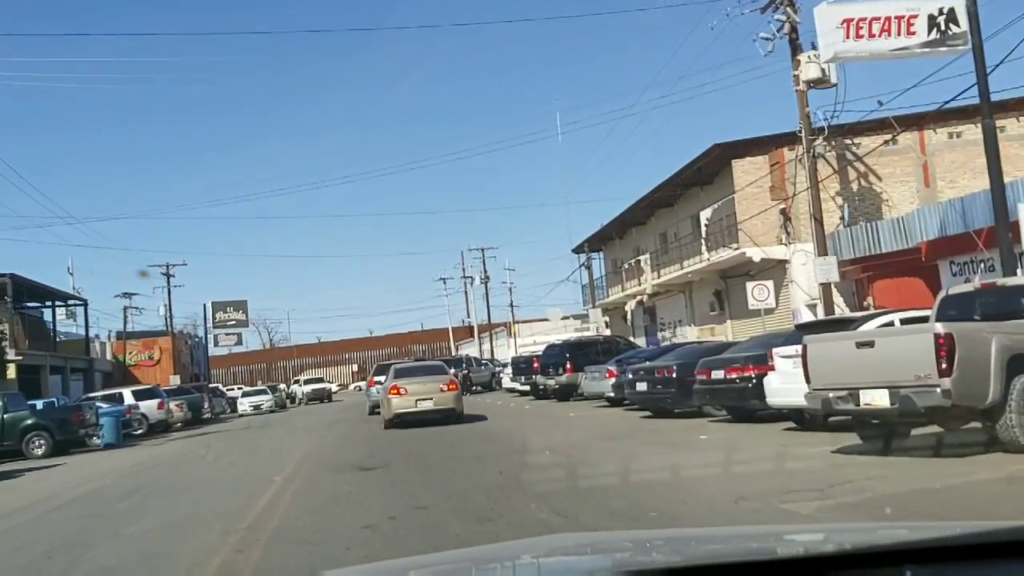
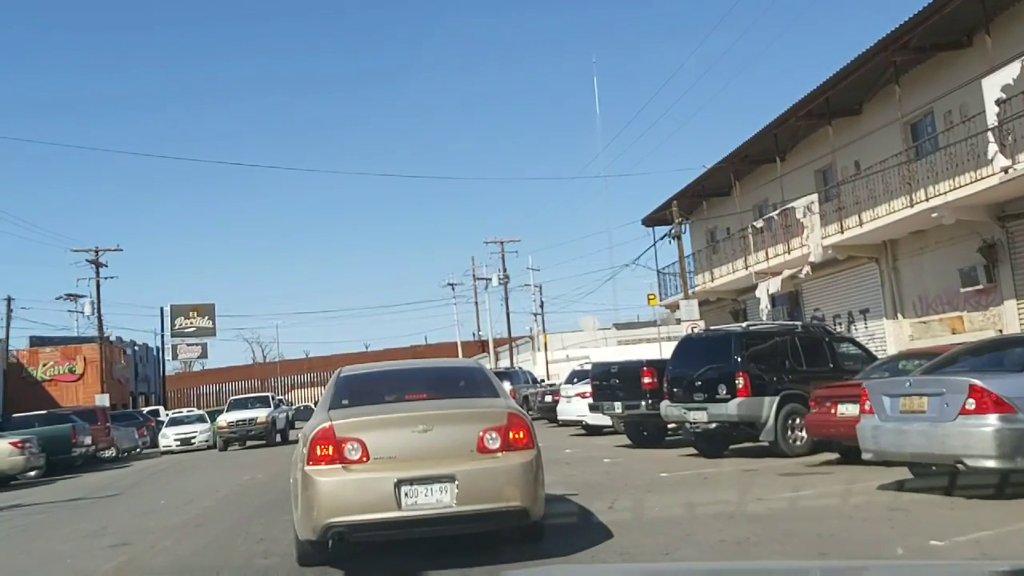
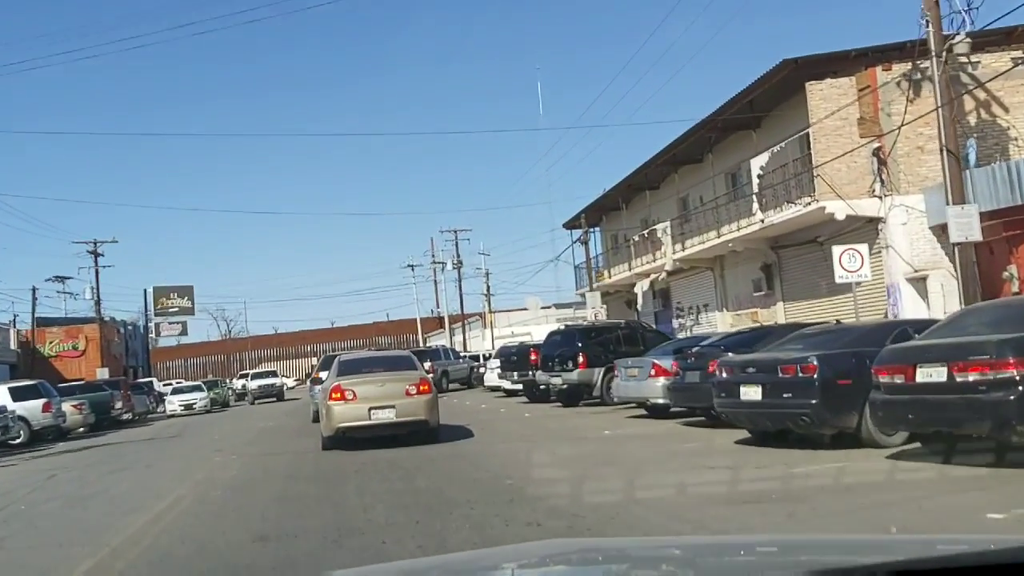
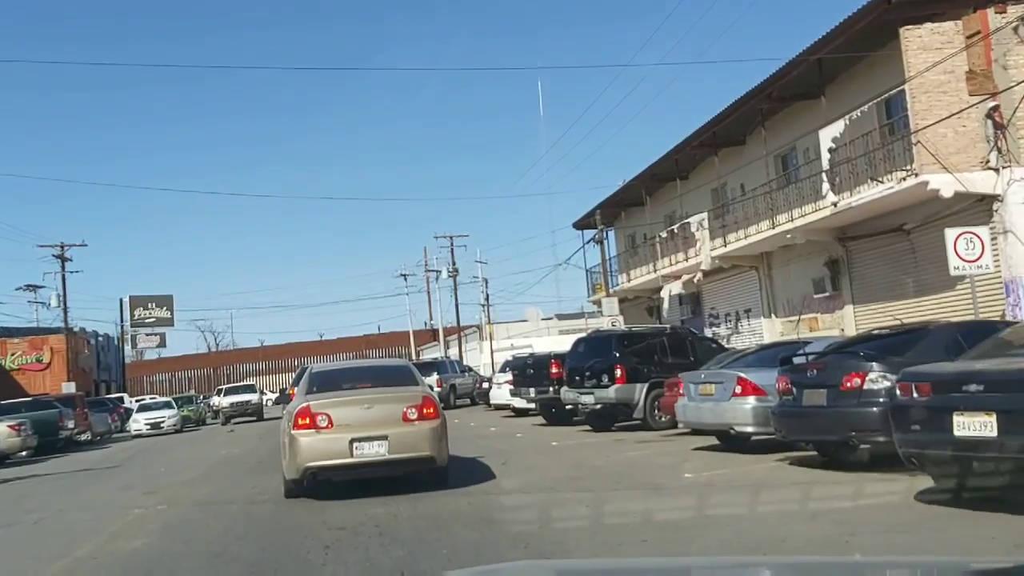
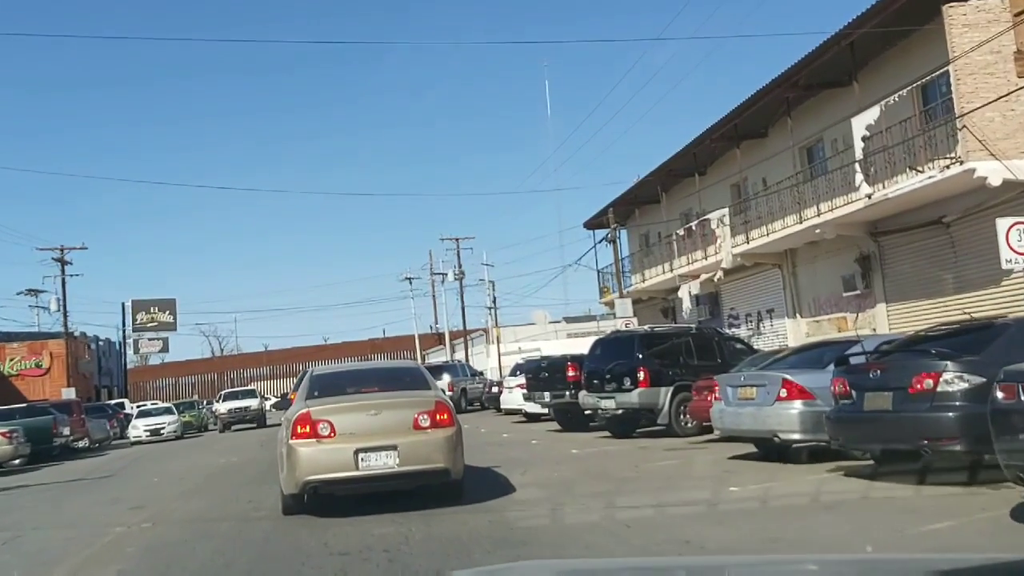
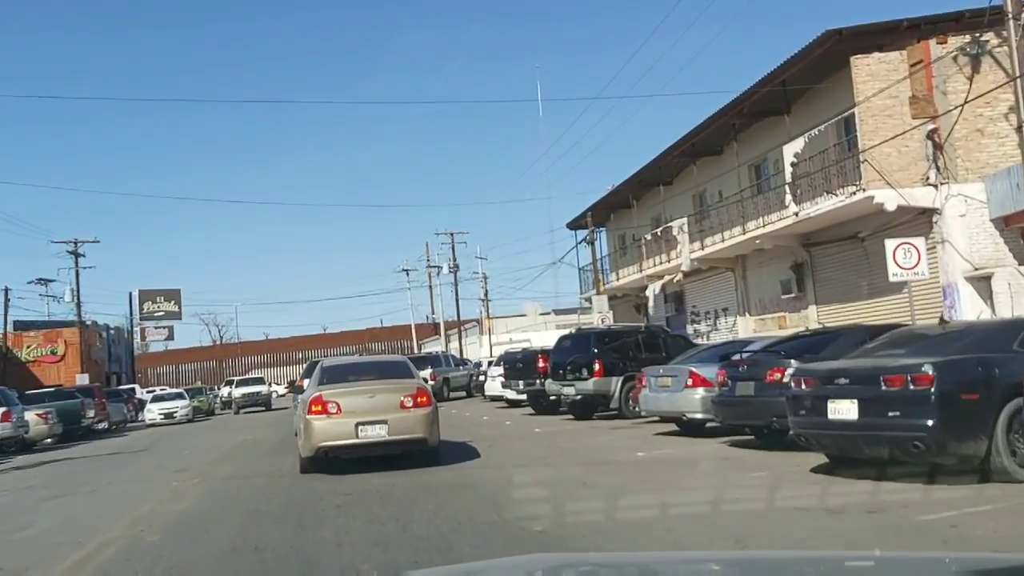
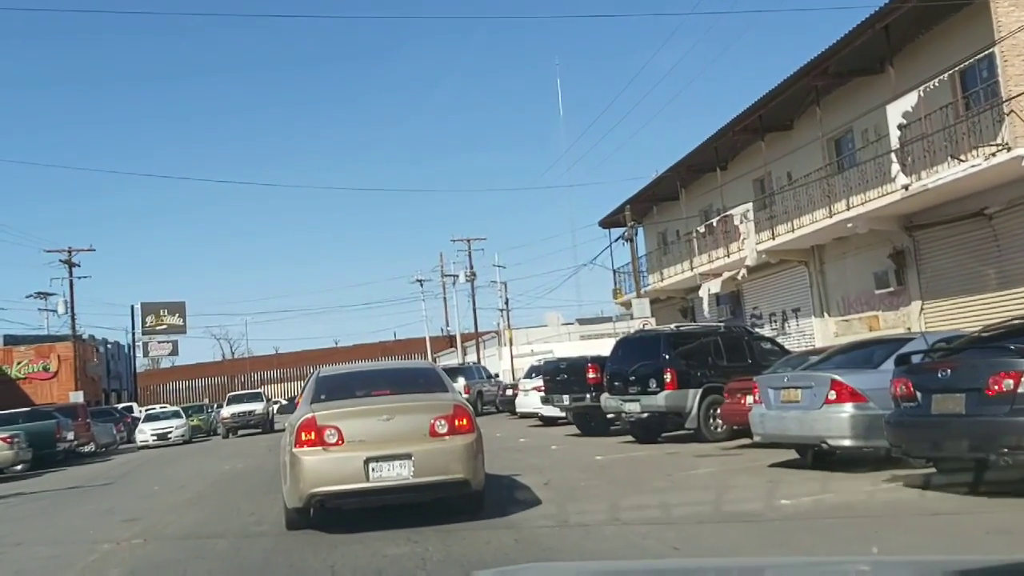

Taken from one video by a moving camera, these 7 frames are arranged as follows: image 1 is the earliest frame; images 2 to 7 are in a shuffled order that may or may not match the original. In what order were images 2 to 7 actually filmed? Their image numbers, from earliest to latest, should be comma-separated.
3, 6, 4, 5, 7, 2
